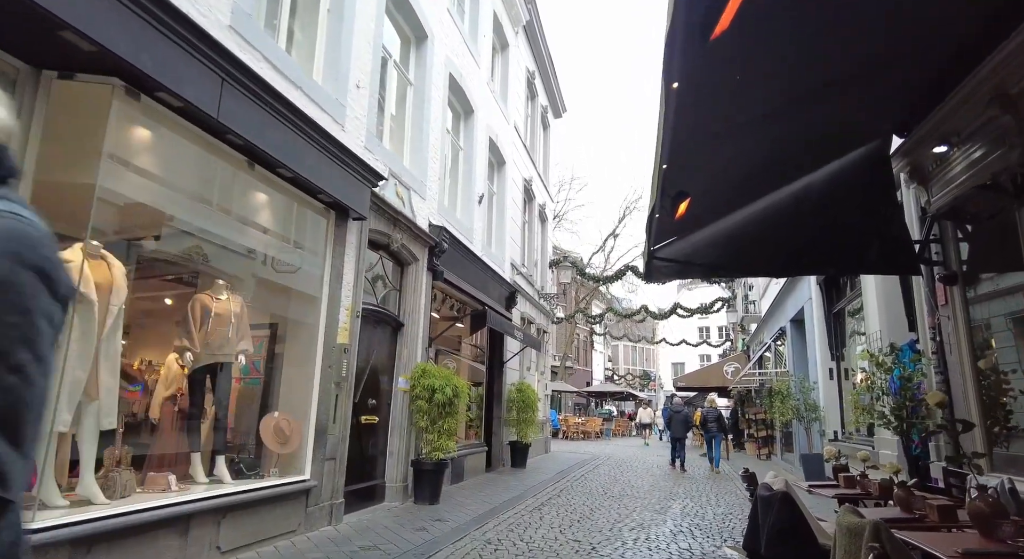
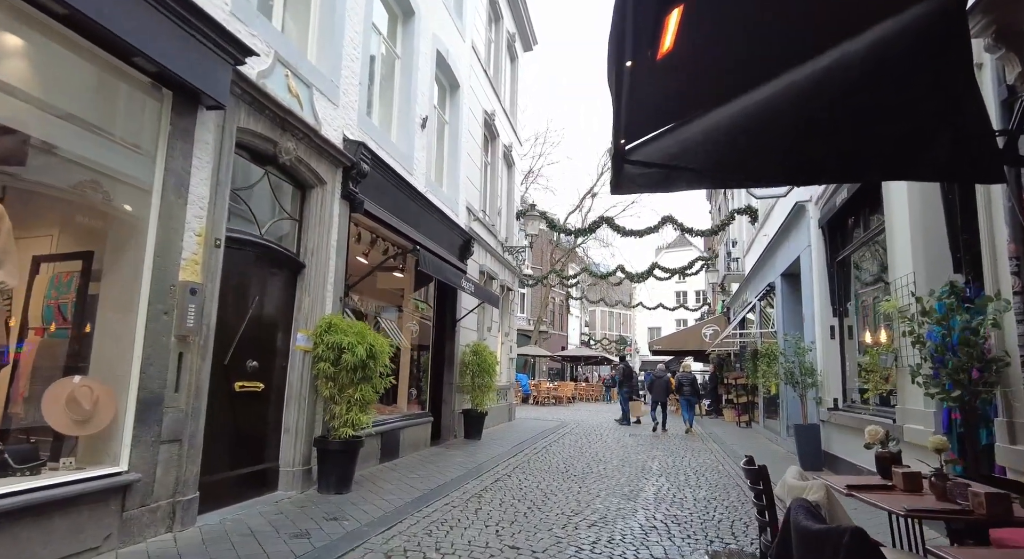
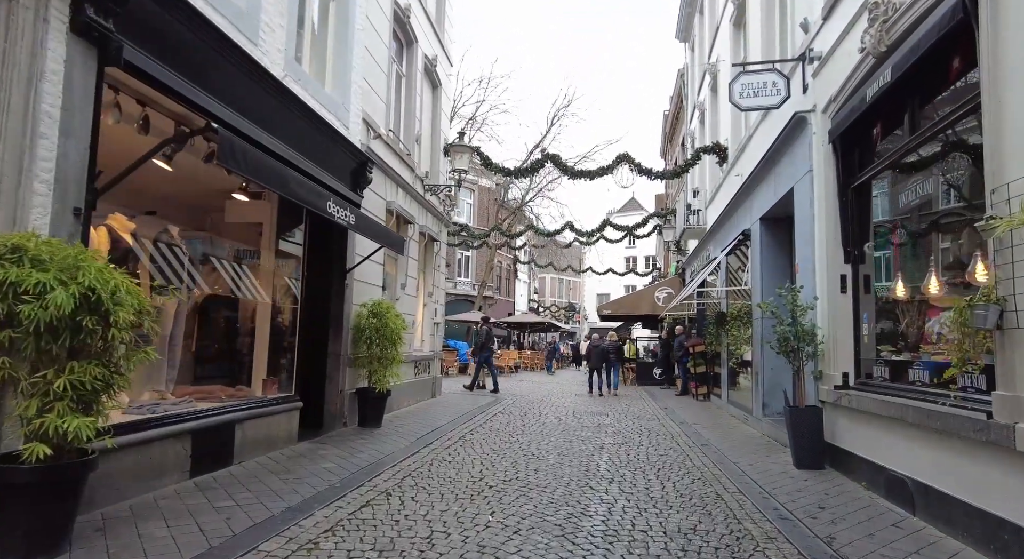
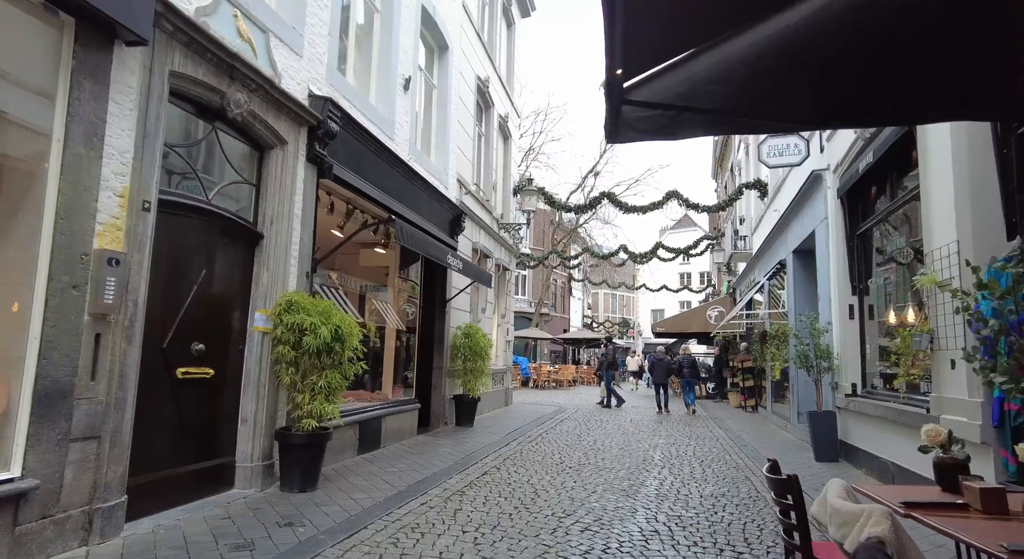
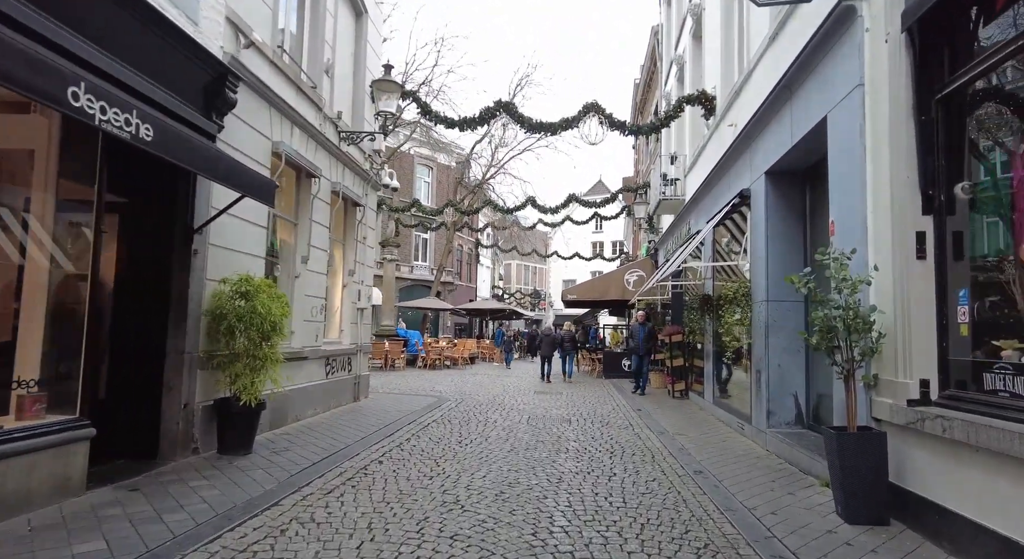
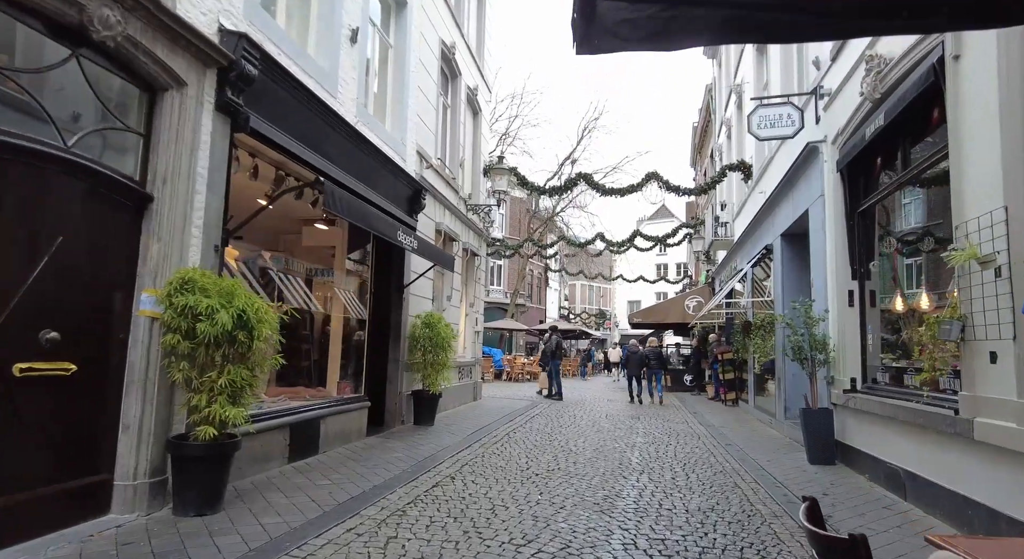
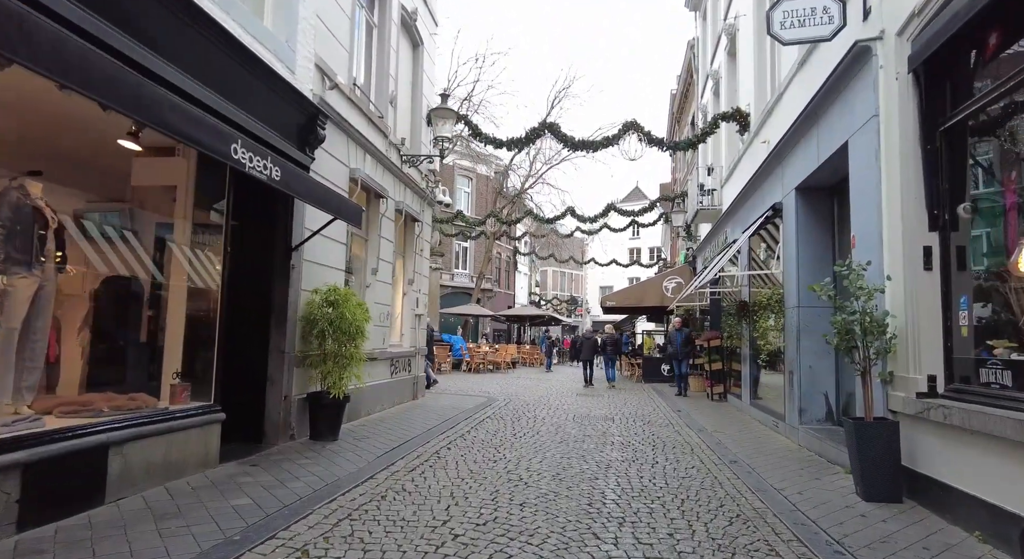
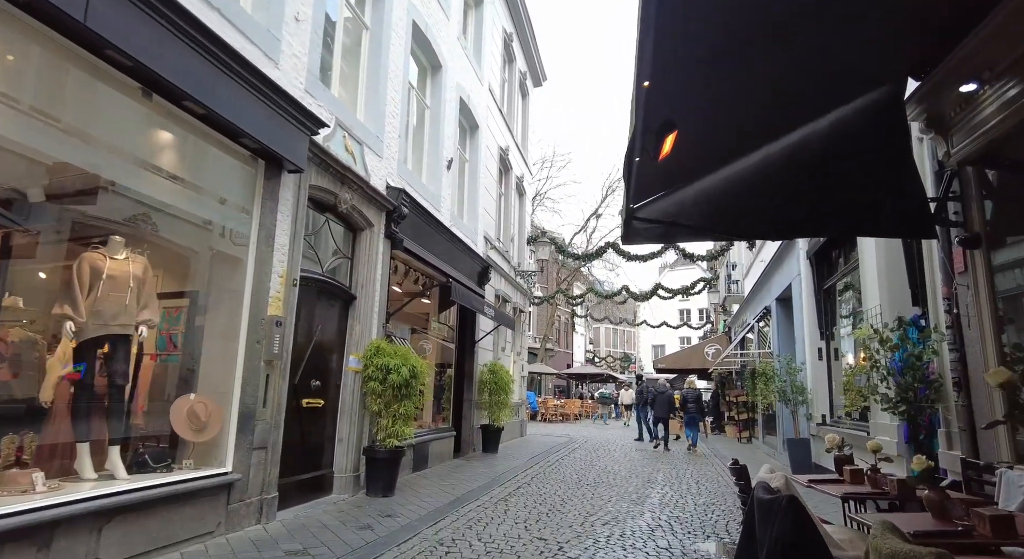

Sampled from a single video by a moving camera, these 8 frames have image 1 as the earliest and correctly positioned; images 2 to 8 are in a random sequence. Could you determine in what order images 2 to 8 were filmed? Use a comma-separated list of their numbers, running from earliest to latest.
8, 2, 4, 6, 3, 7, 5
